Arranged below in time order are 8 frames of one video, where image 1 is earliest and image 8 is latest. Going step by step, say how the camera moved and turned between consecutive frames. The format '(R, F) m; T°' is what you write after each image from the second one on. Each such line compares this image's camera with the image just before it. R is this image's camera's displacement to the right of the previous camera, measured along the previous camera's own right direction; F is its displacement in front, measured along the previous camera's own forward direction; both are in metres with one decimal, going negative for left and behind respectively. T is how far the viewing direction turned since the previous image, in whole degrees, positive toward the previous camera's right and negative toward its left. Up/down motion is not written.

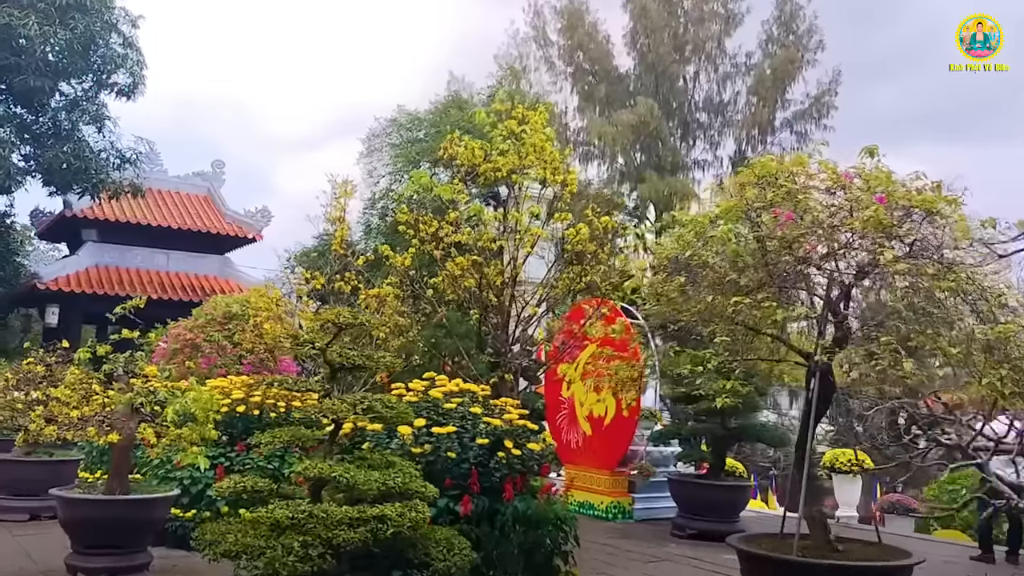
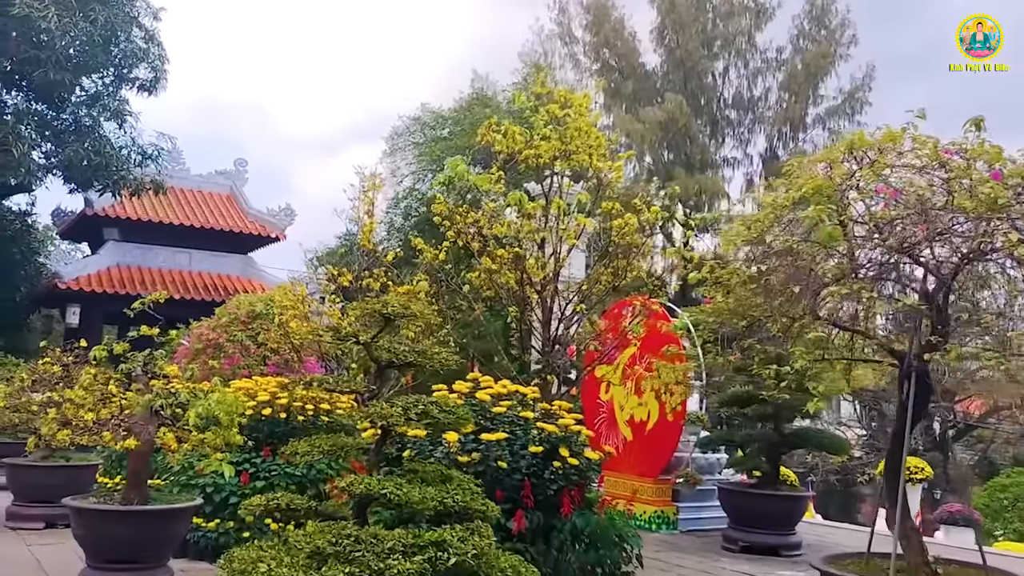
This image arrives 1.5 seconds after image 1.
(-0.2, +0.5) m; -1°
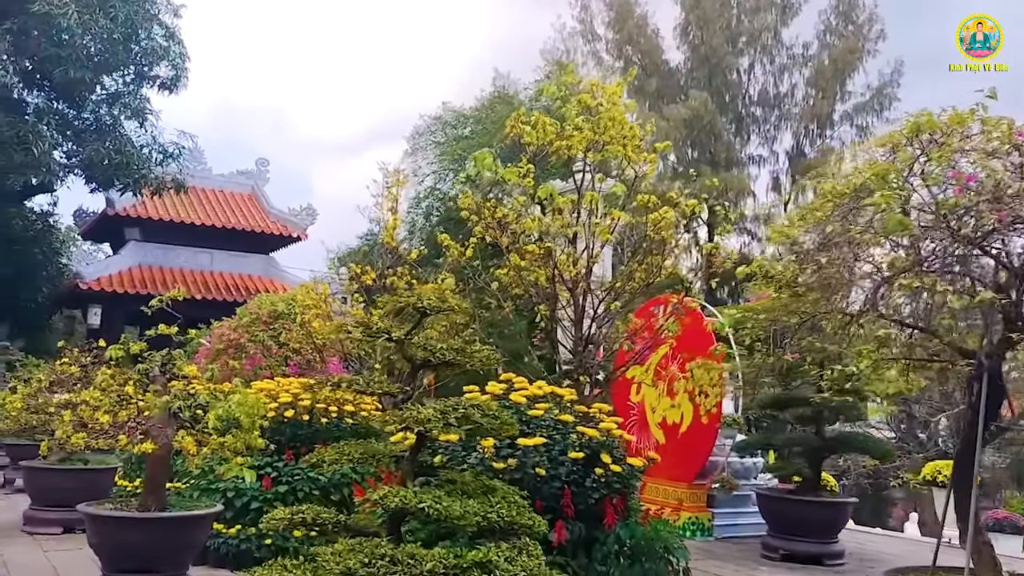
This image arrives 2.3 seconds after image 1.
(-0.1, +0.3) m; -1°
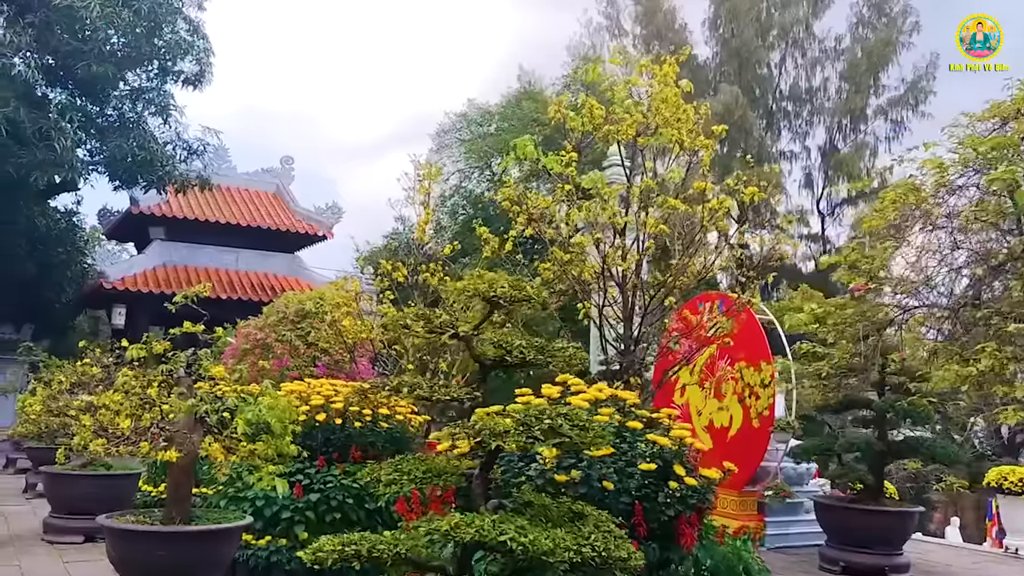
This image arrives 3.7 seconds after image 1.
(-0.2, +0.4) m; -1°
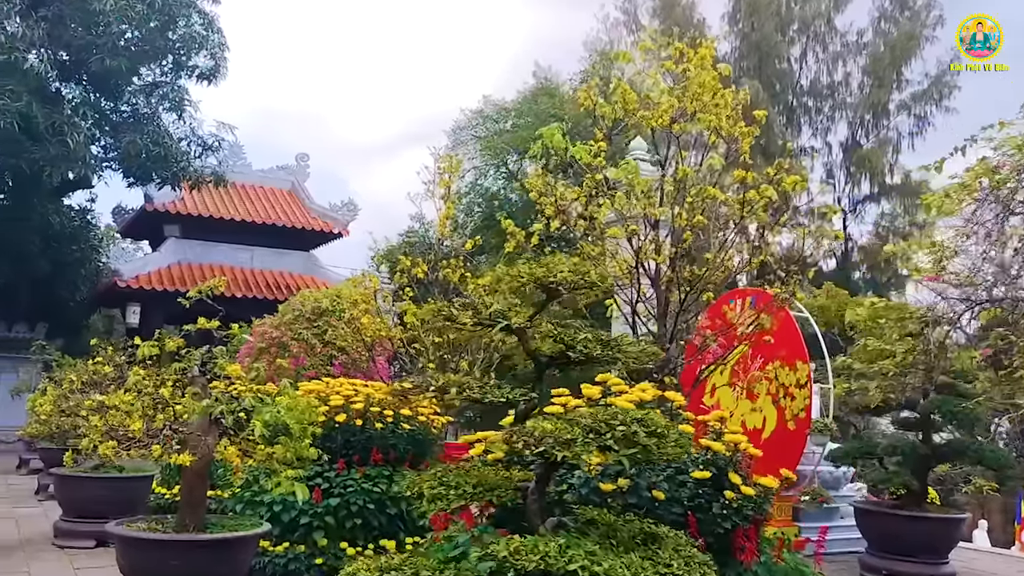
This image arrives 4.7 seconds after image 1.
(-0.1, +0.3) m; -1°
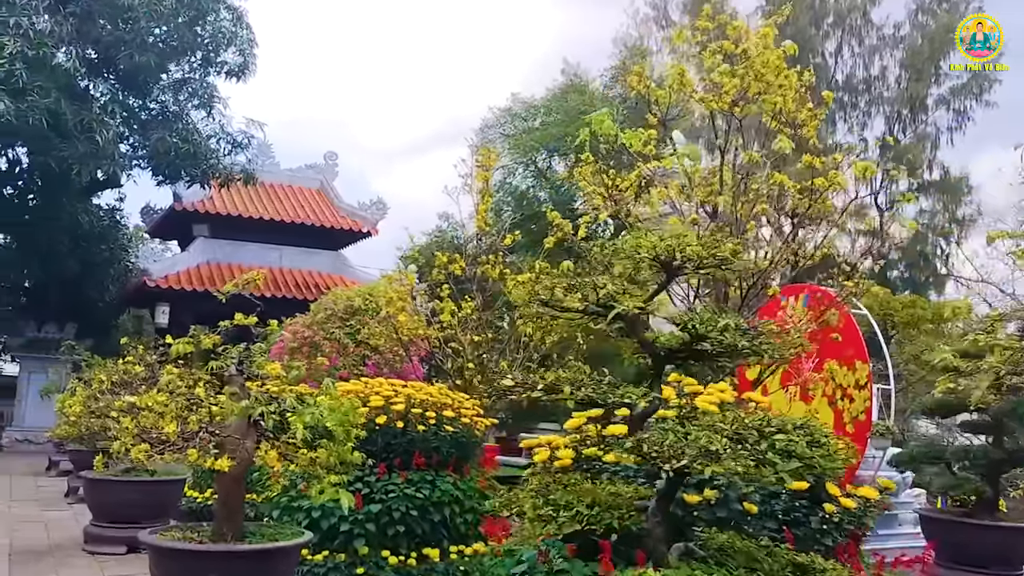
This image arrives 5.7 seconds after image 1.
(-0.2, +0.3) m; -2°
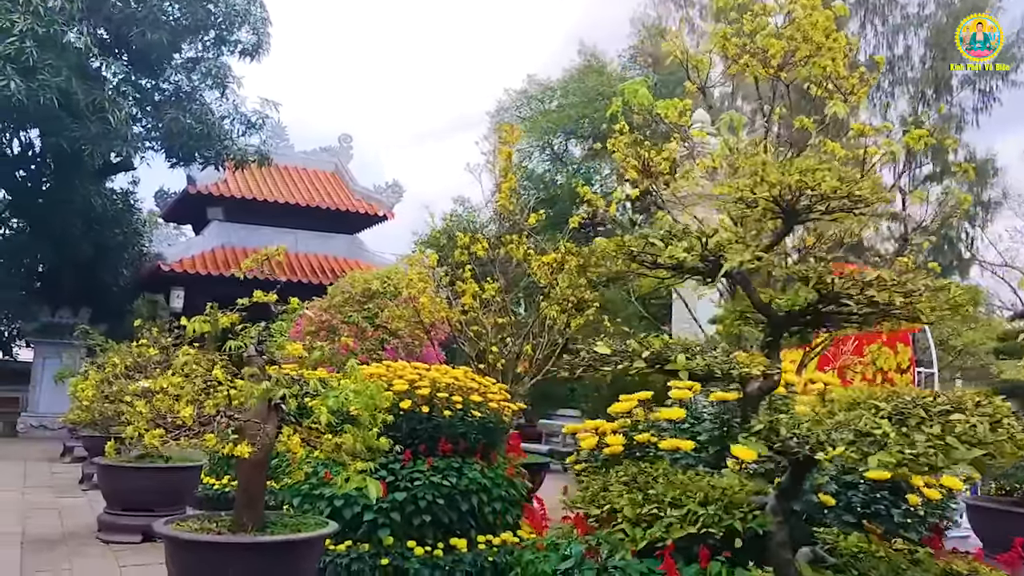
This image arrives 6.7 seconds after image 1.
(-0.1, +0.3) m; -1°
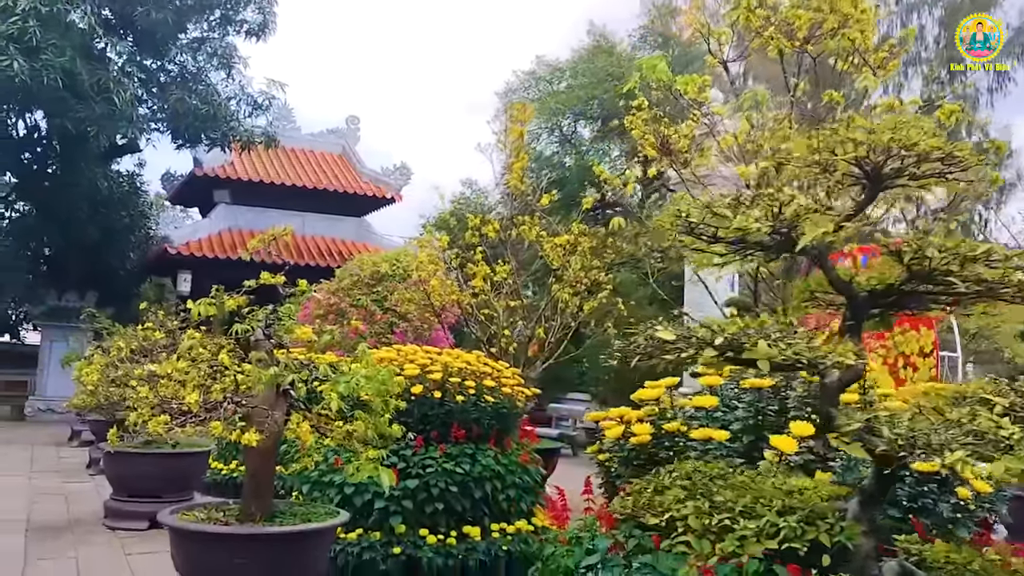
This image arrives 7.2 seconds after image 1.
(0.0, +0.2) m; 0°
